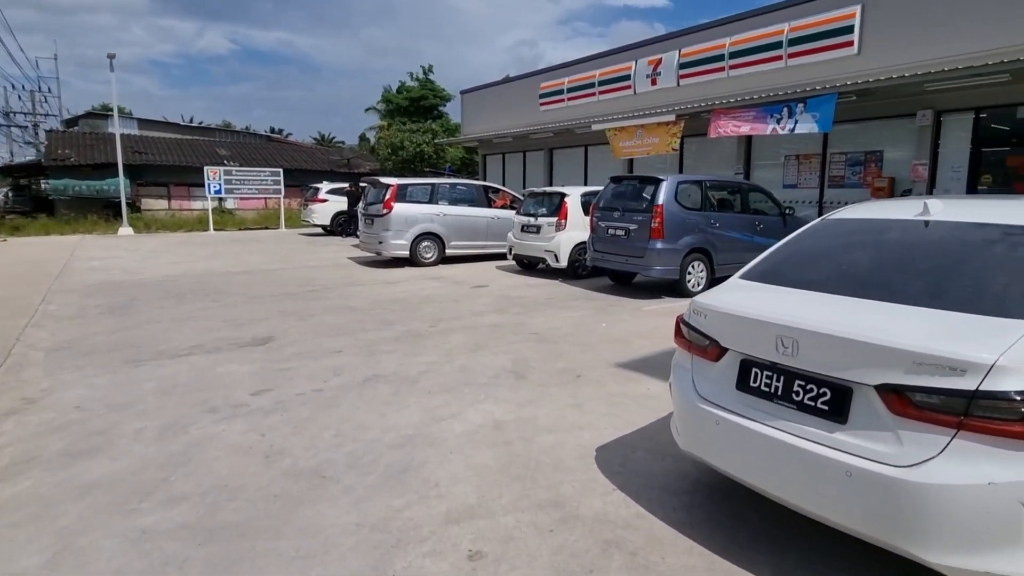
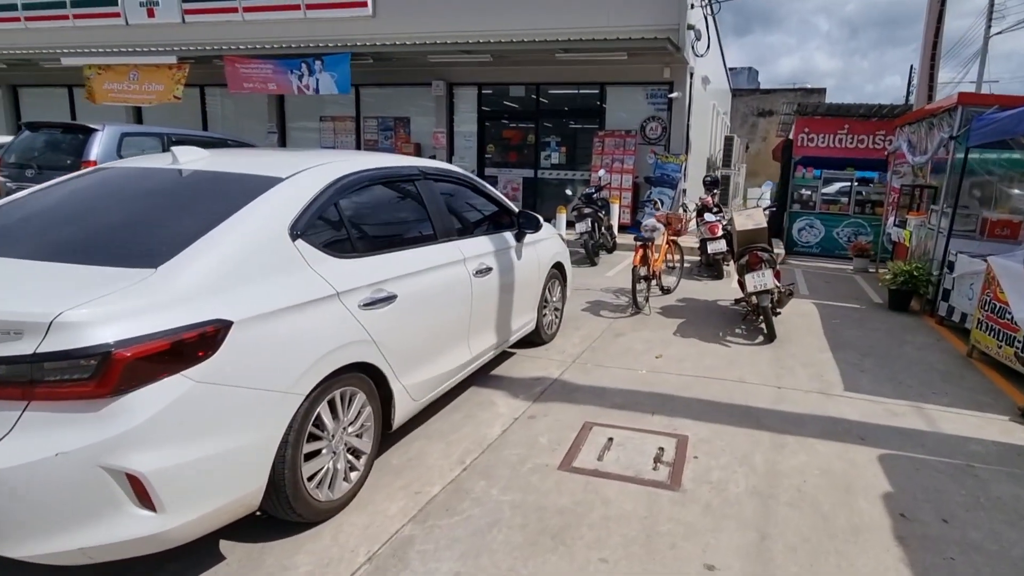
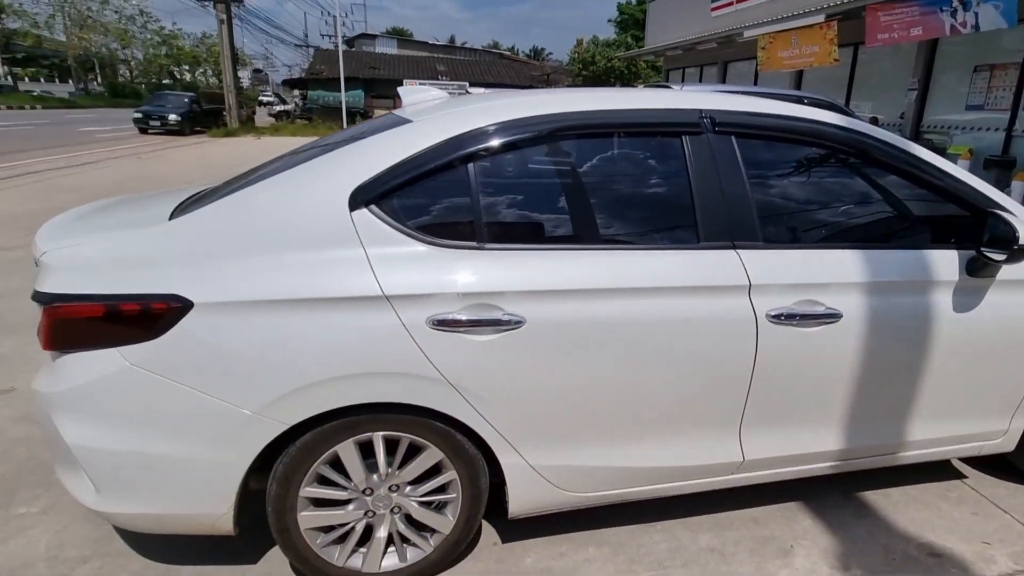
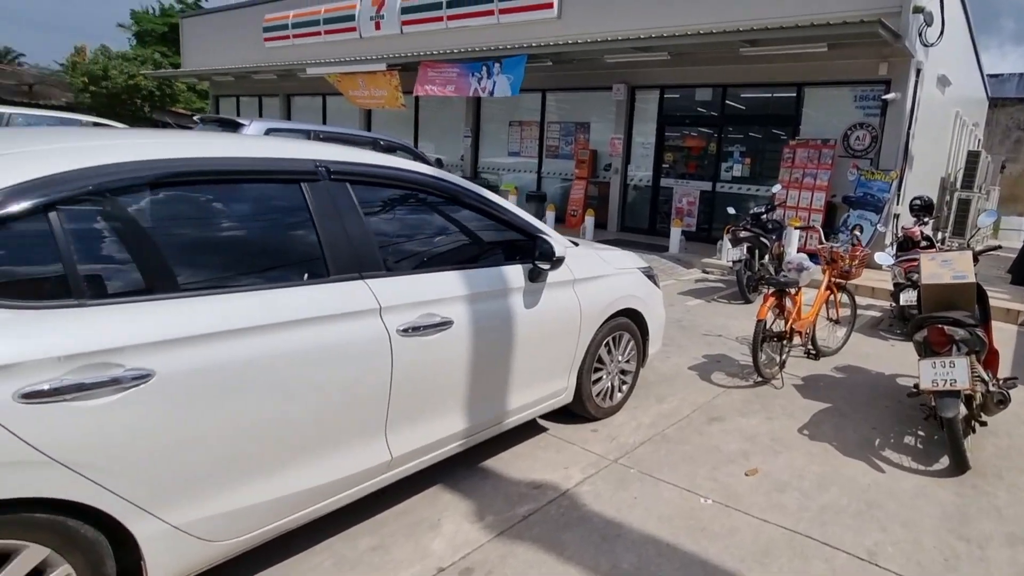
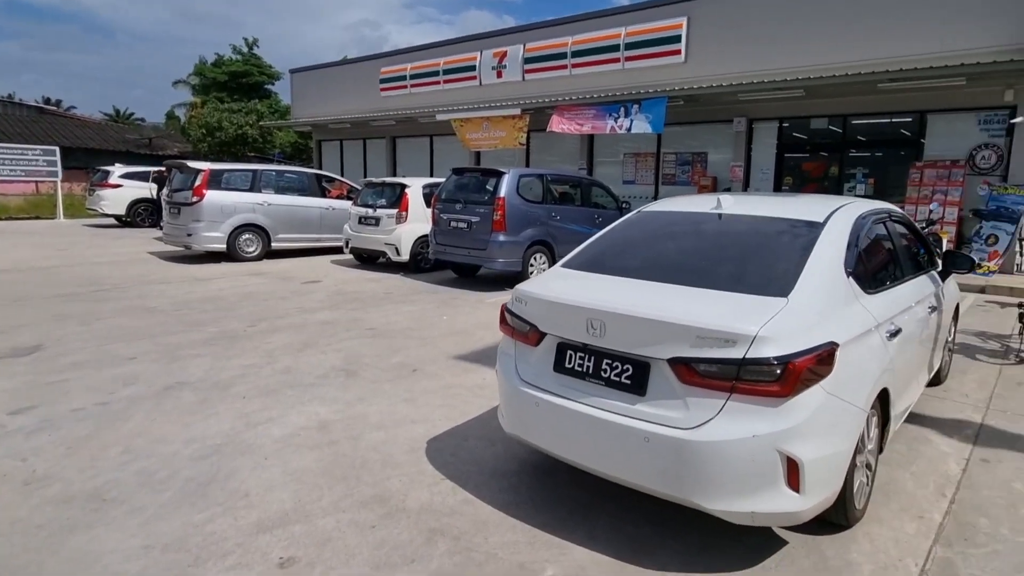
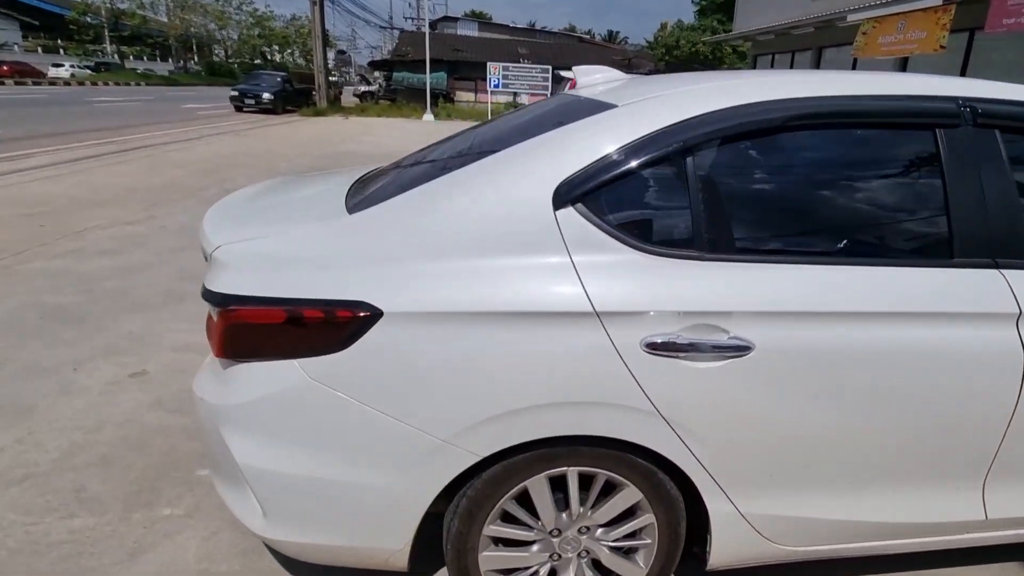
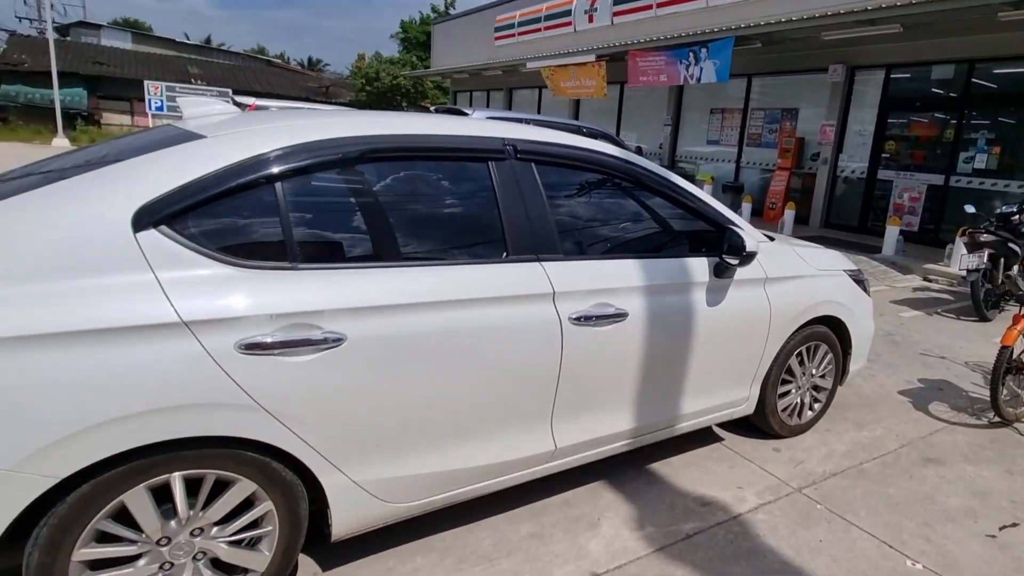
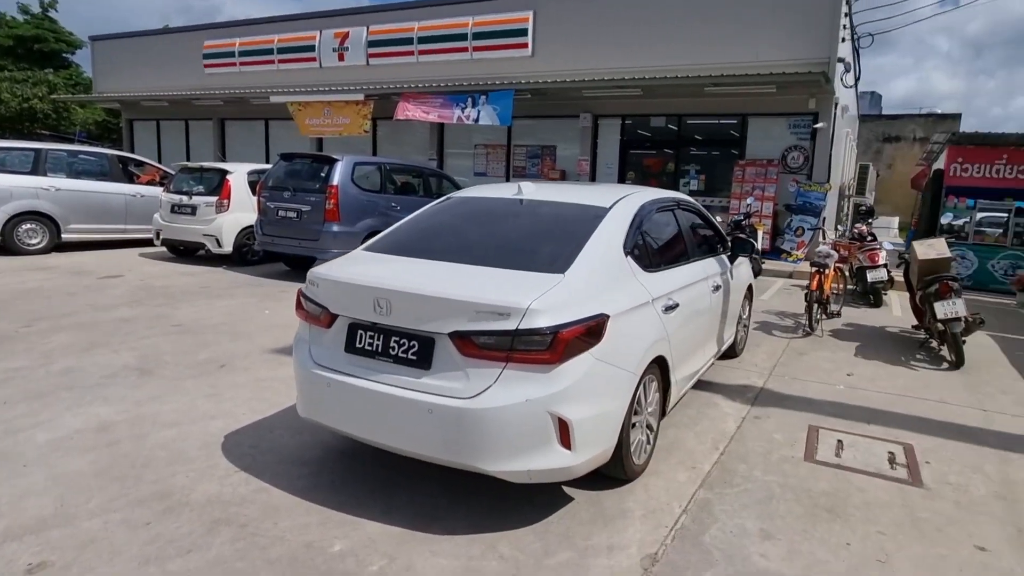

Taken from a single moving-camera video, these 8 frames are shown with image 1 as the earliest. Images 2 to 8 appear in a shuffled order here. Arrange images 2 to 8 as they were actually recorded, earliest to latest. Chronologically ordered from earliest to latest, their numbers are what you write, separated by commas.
5, 8, 2, 4, 7, 3, 6
